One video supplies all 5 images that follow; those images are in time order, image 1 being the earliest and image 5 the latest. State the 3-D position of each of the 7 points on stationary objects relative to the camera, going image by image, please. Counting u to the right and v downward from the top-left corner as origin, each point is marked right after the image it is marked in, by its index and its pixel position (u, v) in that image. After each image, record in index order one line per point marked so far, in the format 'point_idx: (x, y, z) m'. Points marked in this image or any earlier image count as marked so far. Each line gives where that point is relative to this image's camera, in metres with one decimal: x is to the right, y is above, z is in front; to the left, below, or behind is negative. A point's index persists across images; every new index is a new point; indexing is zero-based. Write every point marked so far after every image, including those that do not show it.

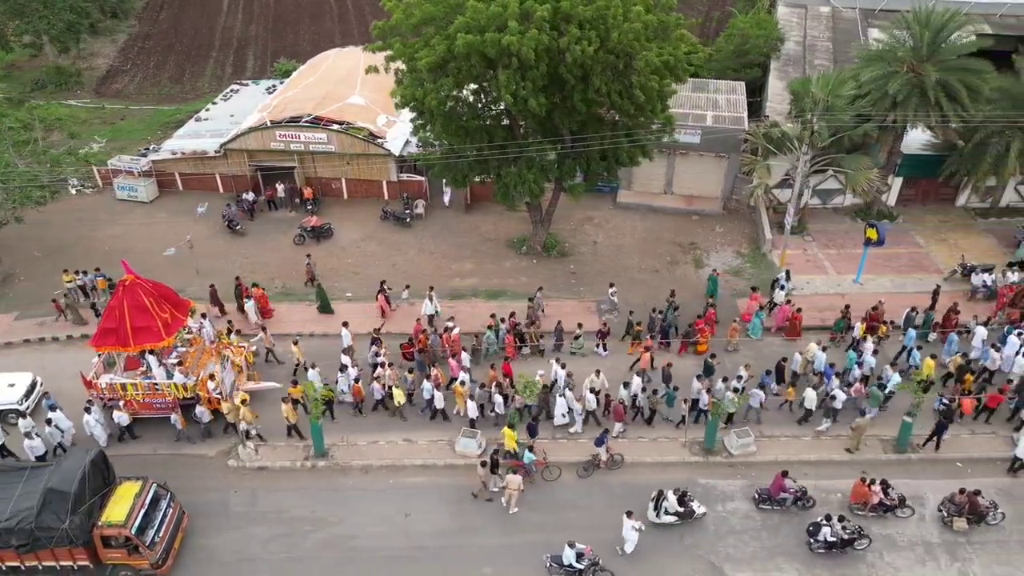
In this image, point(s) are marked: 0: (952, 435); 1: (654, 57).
0: (+10.9, -3.7, +18.2) m
1: (+3.6, +5.9, +19.0) m
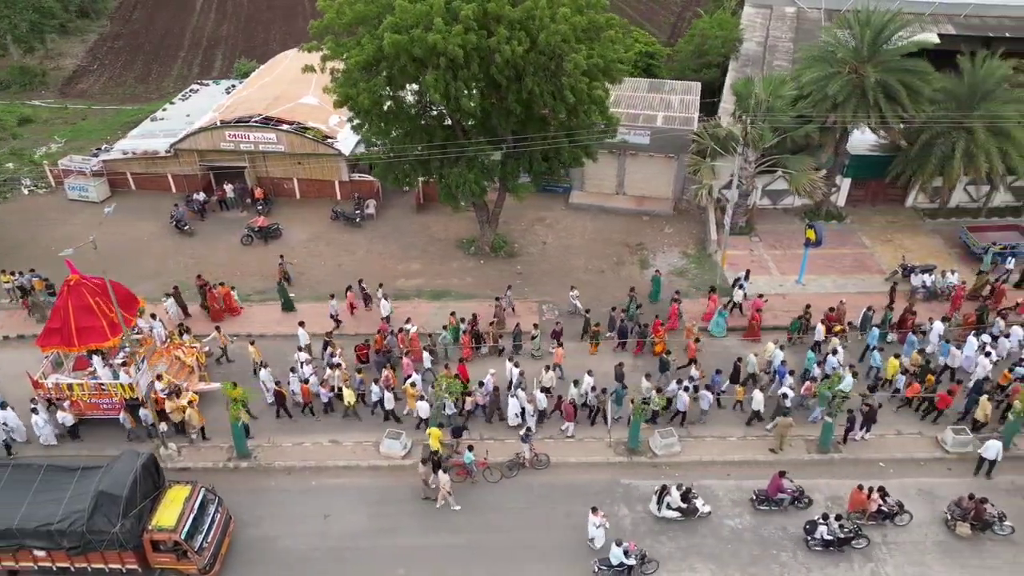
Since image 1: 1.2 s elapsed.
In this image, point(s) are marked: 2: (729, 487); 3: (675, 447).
0: (+9.1, -3.7, +18.3) m
1: (+1.8, +5.9, +19.0) m
2: (+5.1, -4.7, +17.2) m
3: (+3.9, -3.9, +17.7) m
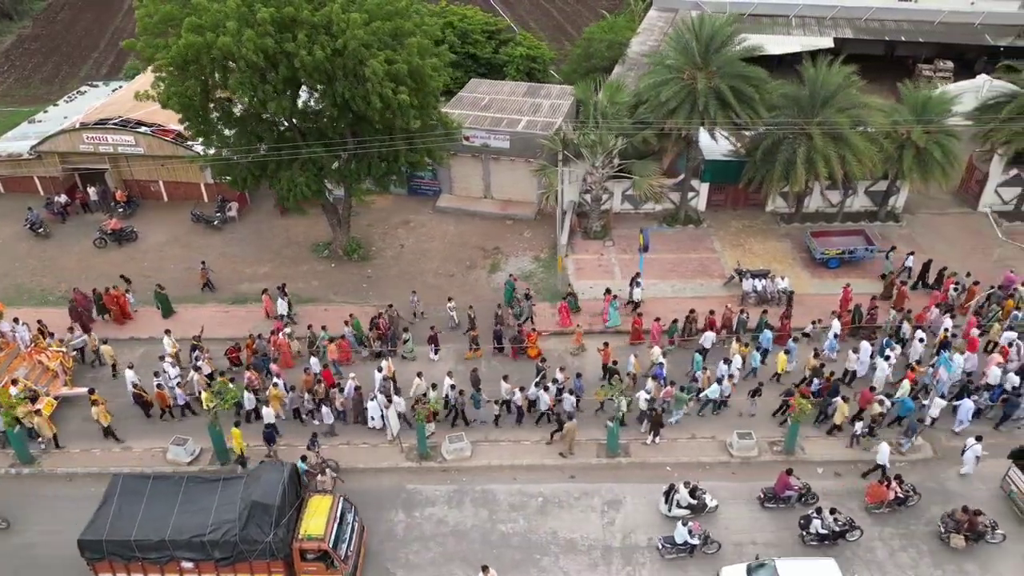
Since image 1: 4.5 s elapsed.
0: (+4.0, -3.8, +18.4) m
1: (-3.3, +5.8, +19.0) m
2: (0.0, -4.8, +17.2) m
3: (-1.2, -4.0, +17.7) m
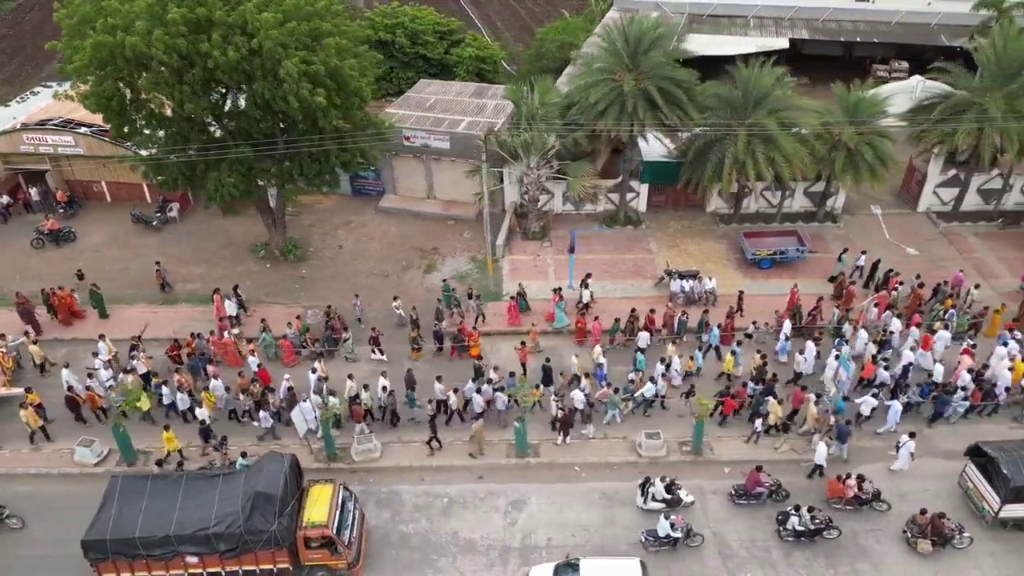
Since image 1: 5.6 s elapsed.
0: (+1.8, -3.8, +18.4) m
1: (-5.6, +5.8, +19.0) m
2: (-2.3, -4.8, +17.2) m
3: (-3.4, -4.0, +17.7) m
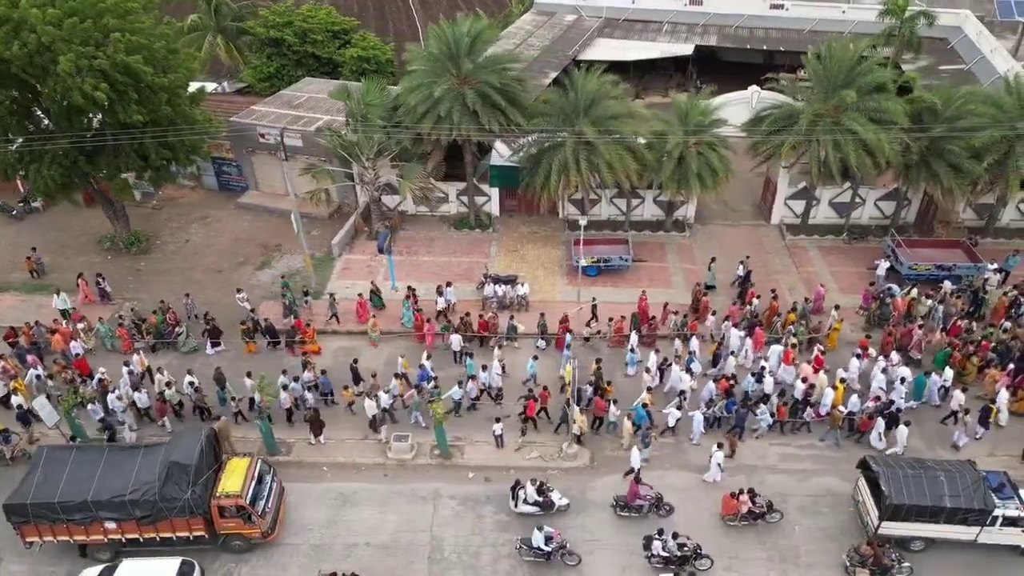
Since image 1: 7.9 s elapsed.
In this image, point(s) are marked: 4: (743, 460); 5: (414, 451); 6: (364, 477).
0: (-4.4, -3.9, +18.5) m
1: (-11.3, +6.0, +19.4) m
2: (-8.4, -4.7, +17.5) m
3: (-9.6, -3.9, +18.0) m
4: (+5.9, -4.4, +18.4) m
5: (-2.4, -4.0, +17.9) m
6: (-3.7, -4.5, +17.6) m
